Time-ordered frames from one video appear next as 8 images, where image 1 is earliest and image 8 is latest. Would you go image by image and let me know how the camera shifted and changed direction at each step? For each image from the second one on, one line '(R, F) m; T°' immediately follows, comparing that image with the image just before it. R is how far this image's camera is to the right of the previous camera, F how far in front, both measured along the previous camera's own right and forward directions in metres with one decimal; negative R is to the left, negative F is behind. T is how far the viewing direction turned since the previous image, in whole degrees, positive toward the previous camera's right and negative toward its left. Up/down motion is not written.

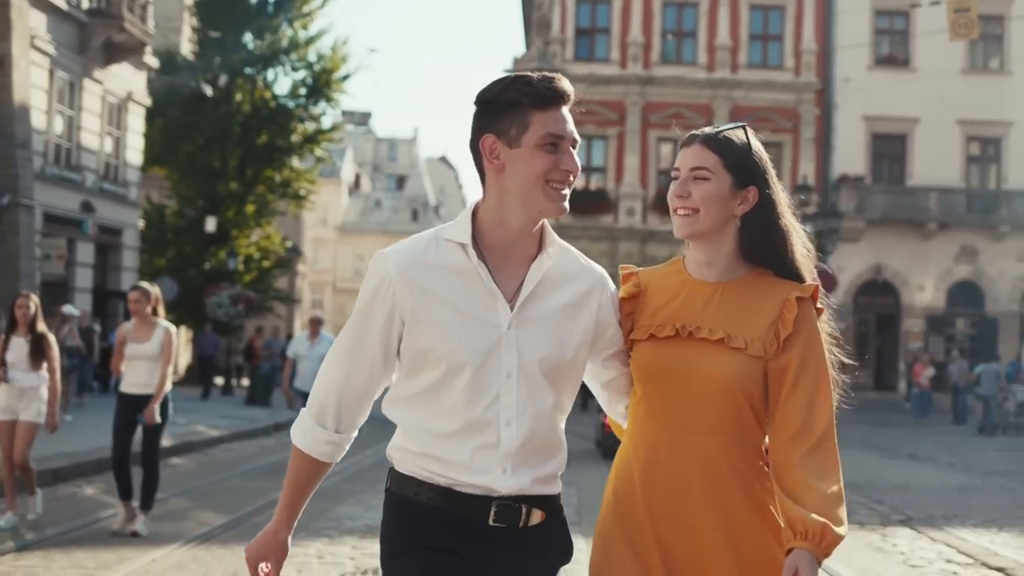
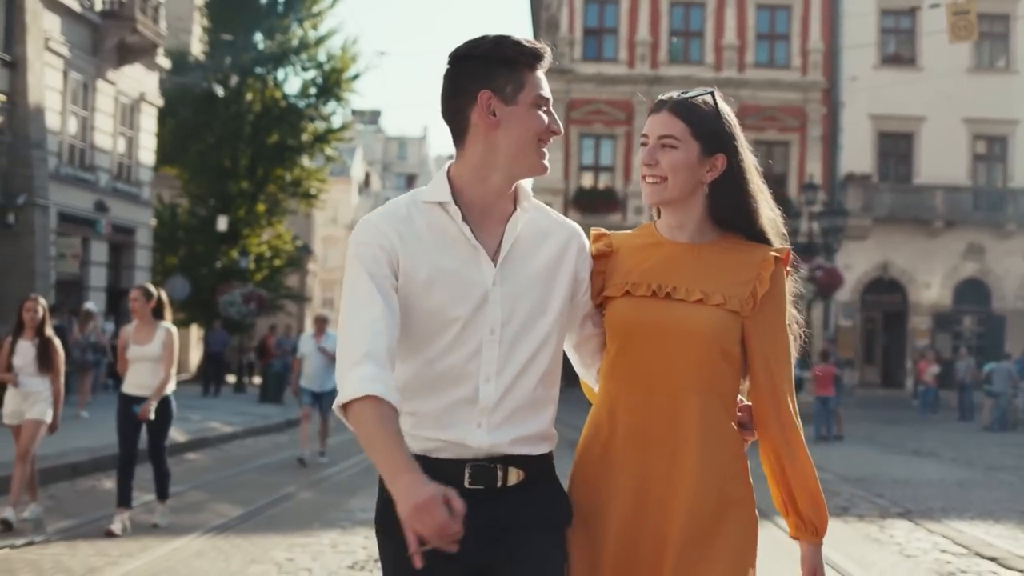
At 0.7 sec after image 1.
(0.0, -0.3) m; 0°
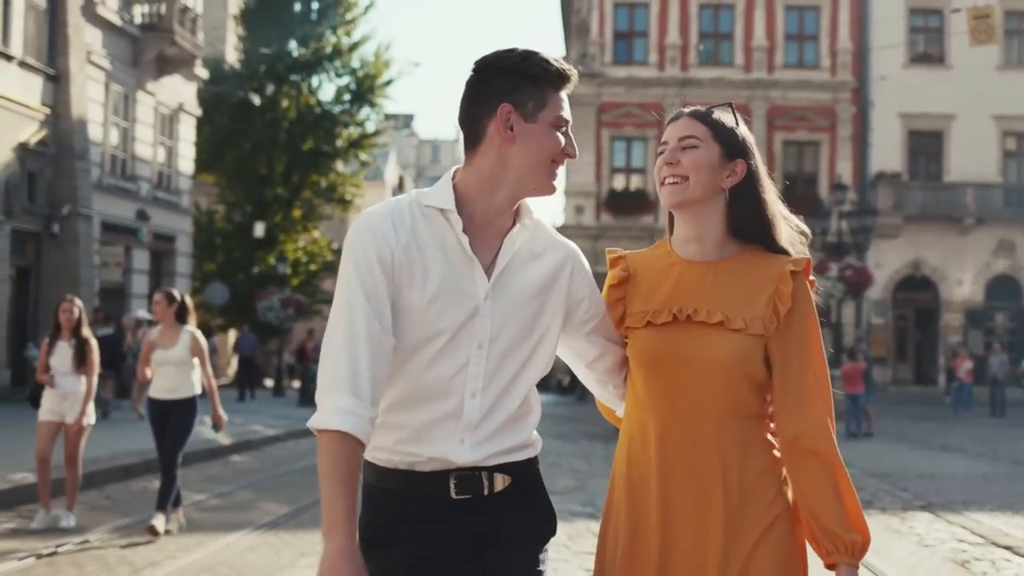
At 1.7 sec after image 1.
(0.0, -0.4) m; -1°
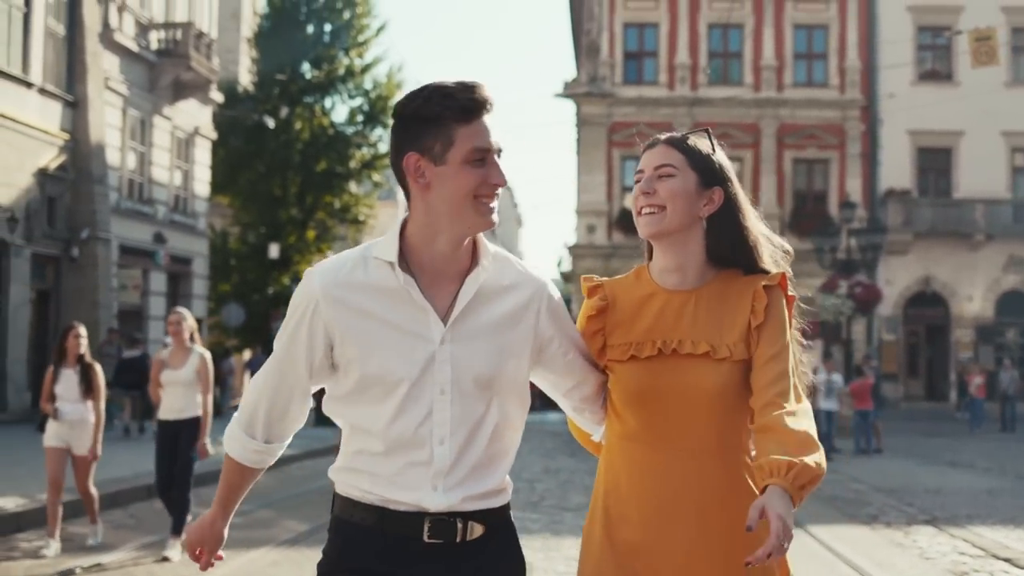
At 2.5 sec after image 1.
(0.0, -0.3) m; -1°
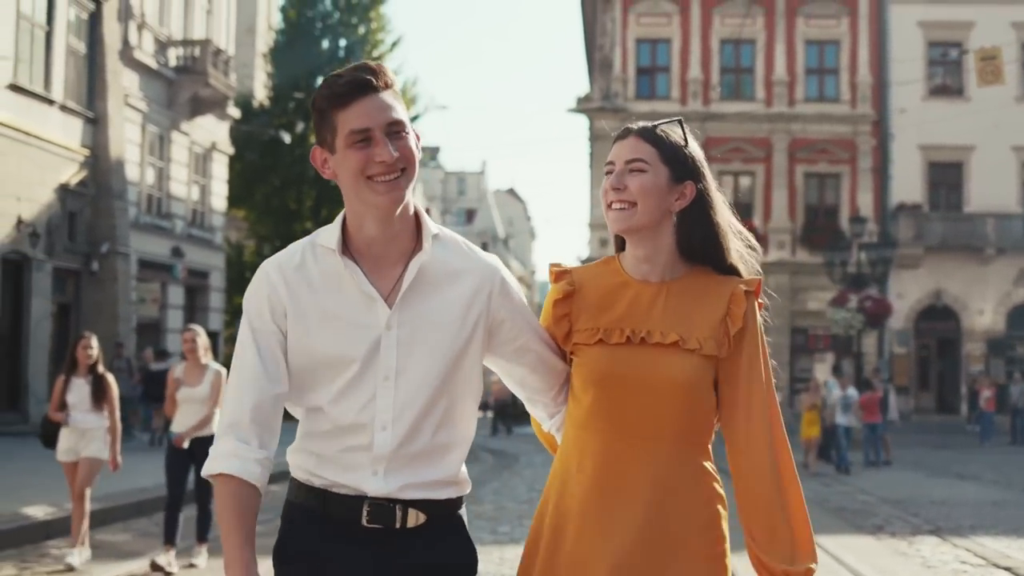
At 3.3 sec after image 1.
(0.0, -0.3) m; -1°
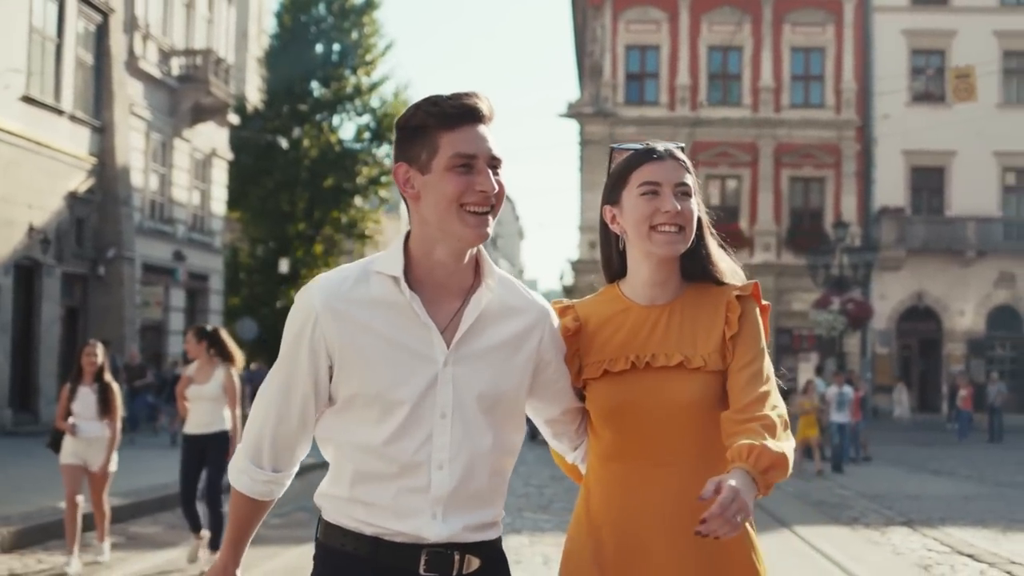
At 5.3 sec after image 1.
(-0.1, -0.8) m; +1°
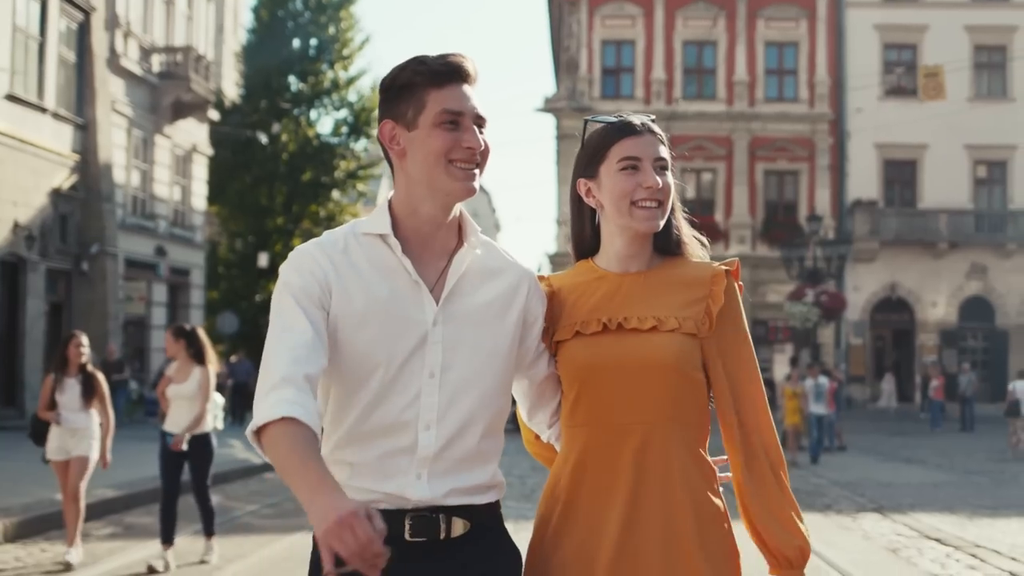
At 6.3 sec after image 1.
(-0.1, -0.4) m; +1°
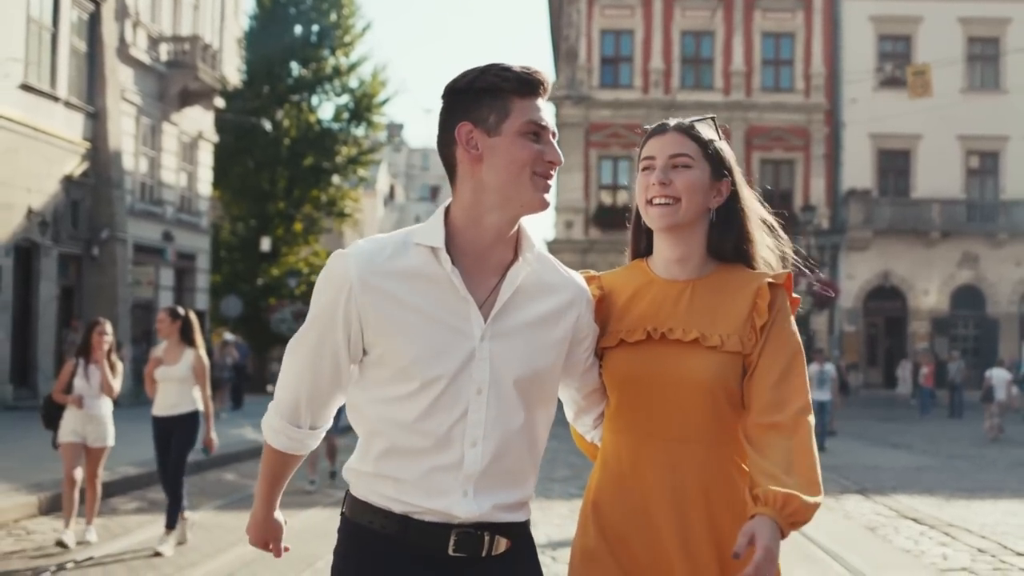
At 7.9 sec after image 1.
(-0.1, -0.6) m; 0°
